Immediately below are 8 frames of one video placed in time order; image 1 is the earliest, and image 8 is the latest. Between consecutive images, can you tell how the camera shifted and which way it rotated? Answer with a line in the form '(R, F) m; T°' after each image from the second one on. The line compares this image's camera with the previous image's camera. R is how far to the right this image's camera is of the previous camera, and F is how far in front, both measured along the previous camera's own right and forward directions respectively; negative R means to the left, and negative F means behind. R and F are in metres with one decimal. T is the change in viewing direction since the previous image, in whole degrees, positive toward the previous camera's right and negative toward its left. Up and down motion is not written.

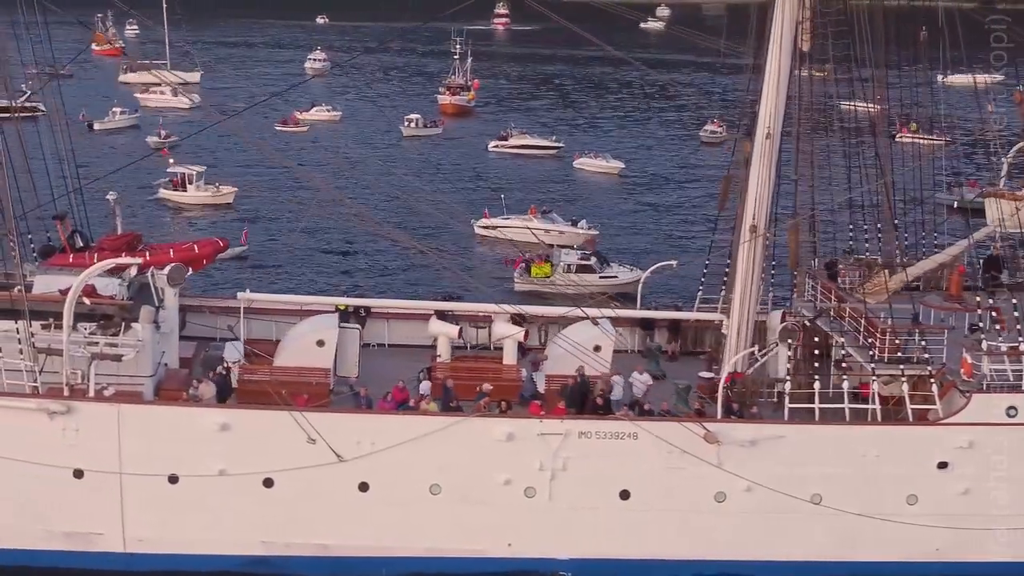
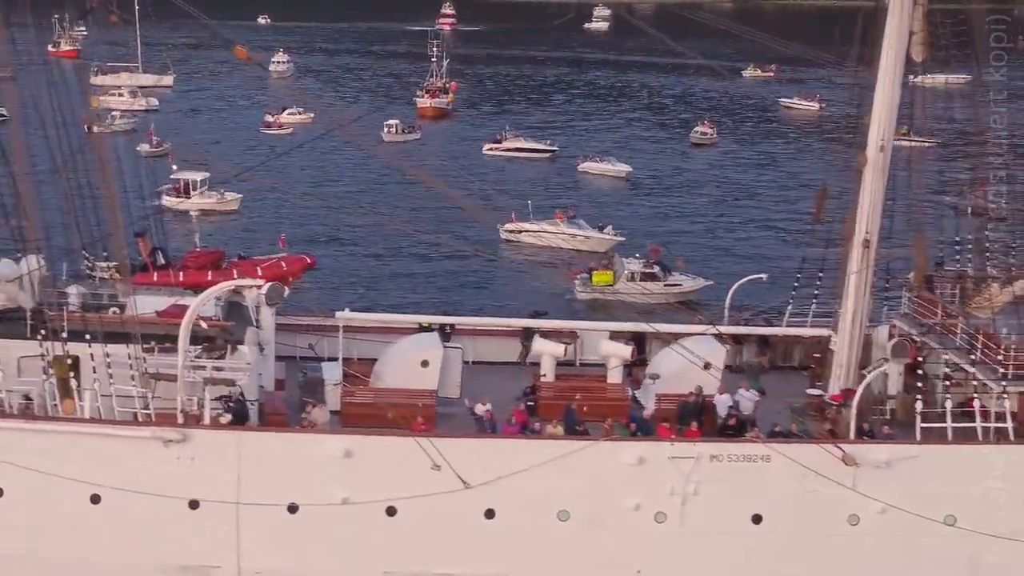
(-1.7, +0.5) m; +2°
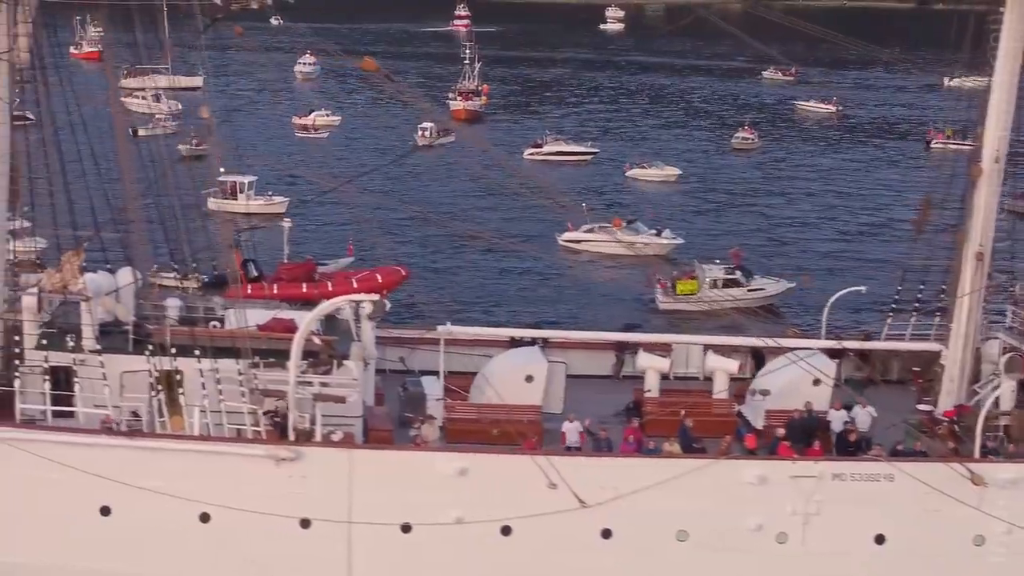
(-1.0, +0.3) m; -1°
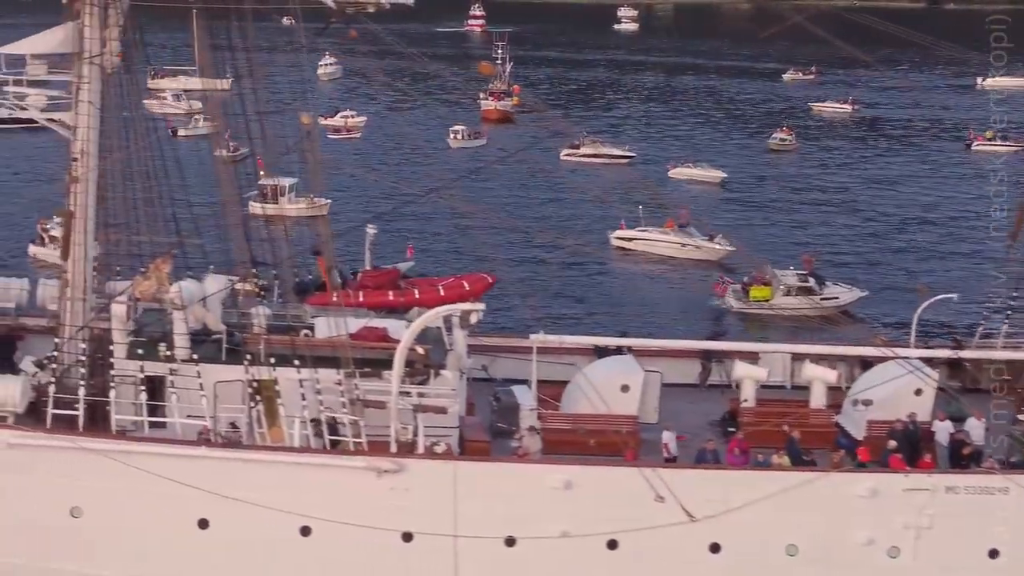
(-0.8, +0.3) m; -1°
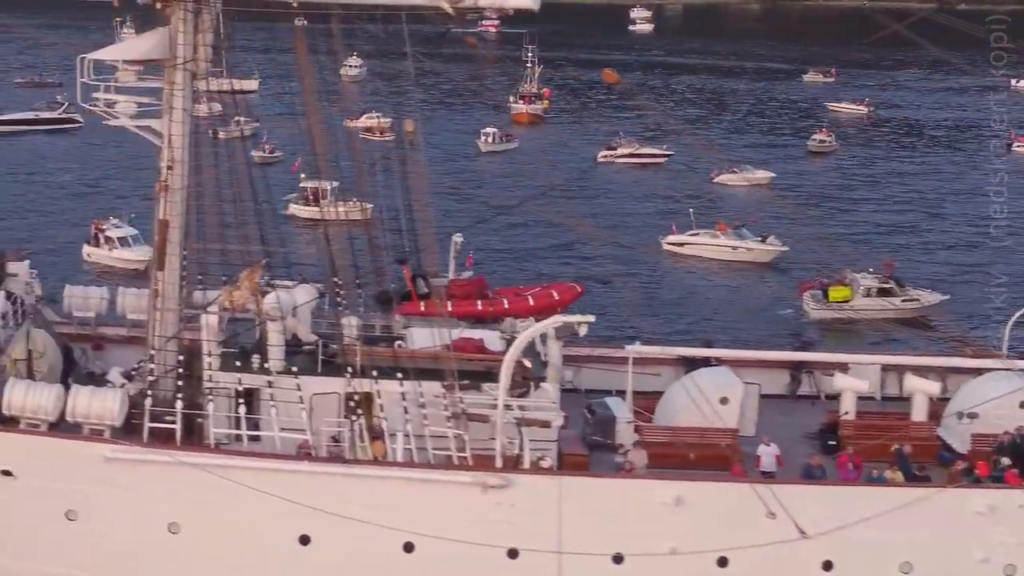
(-0.8, +0.3) m; -1°
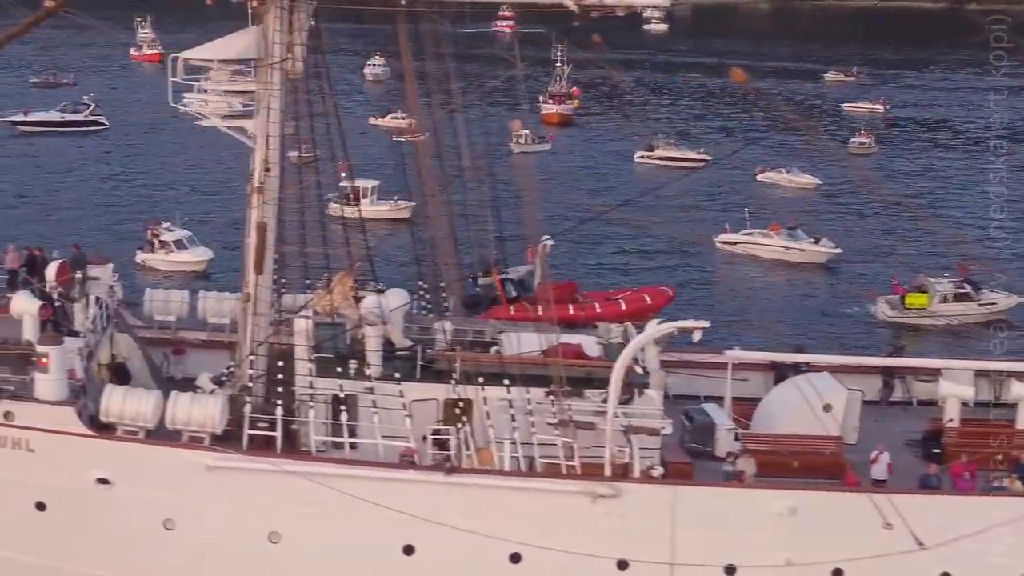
(-0.8, +0.3) m; -1°
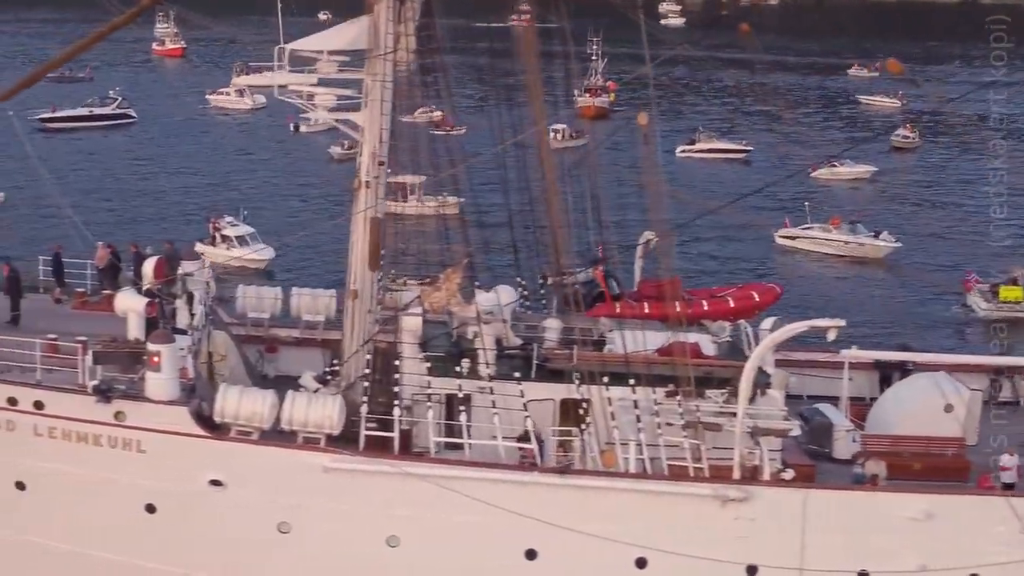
(-0.9, +0.4) m; -1°
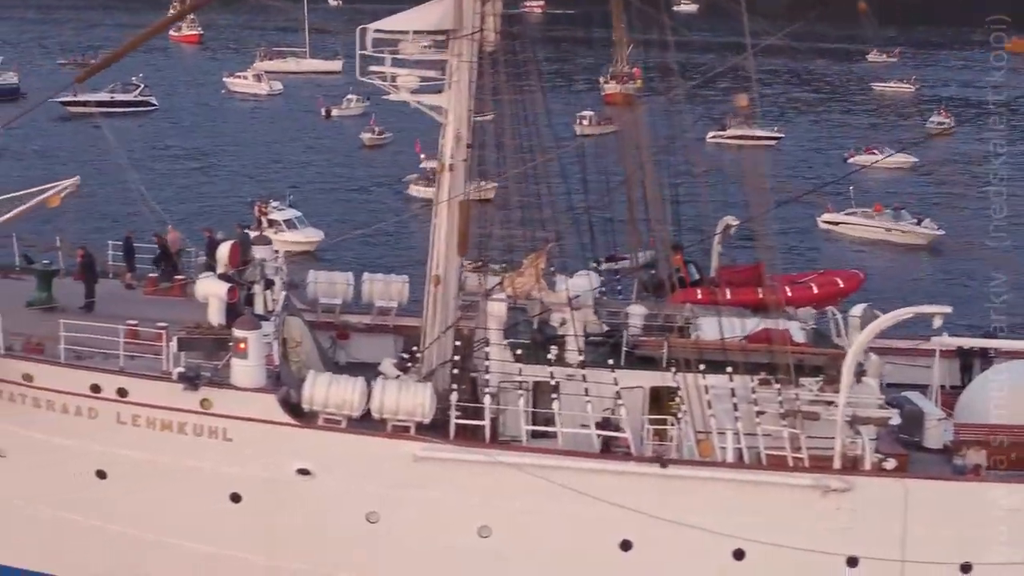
(-0.7, +0.3) m; 0°
